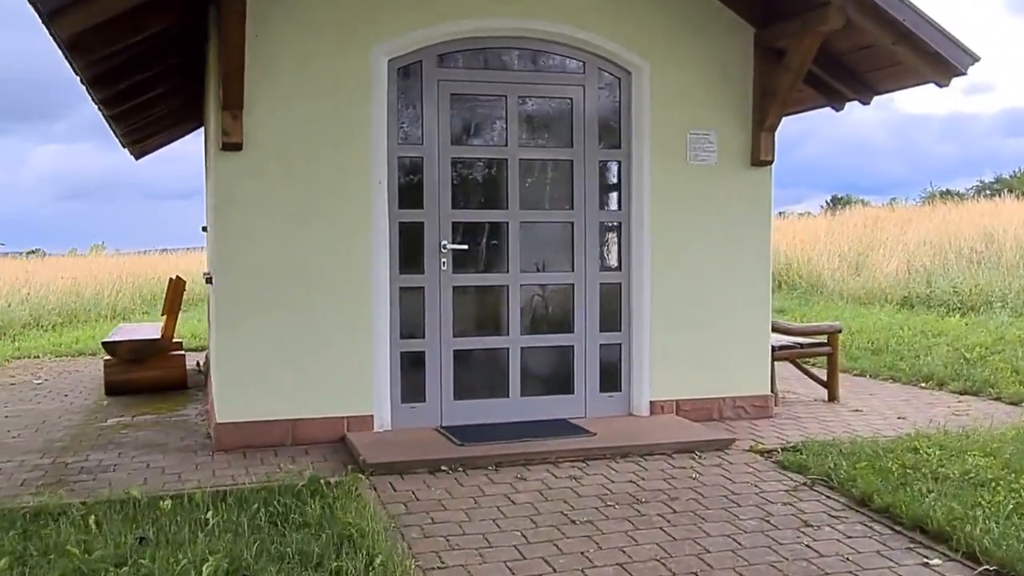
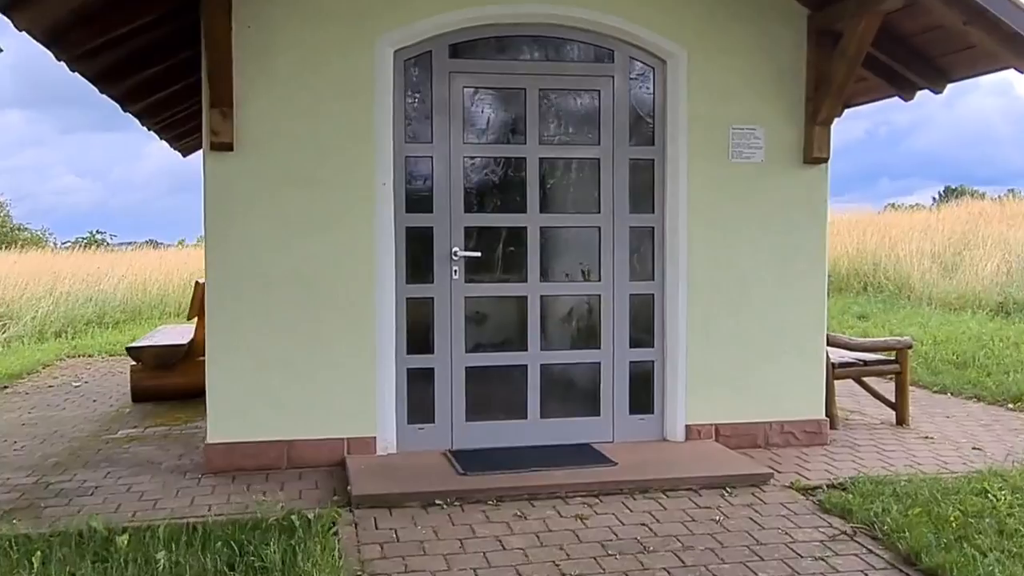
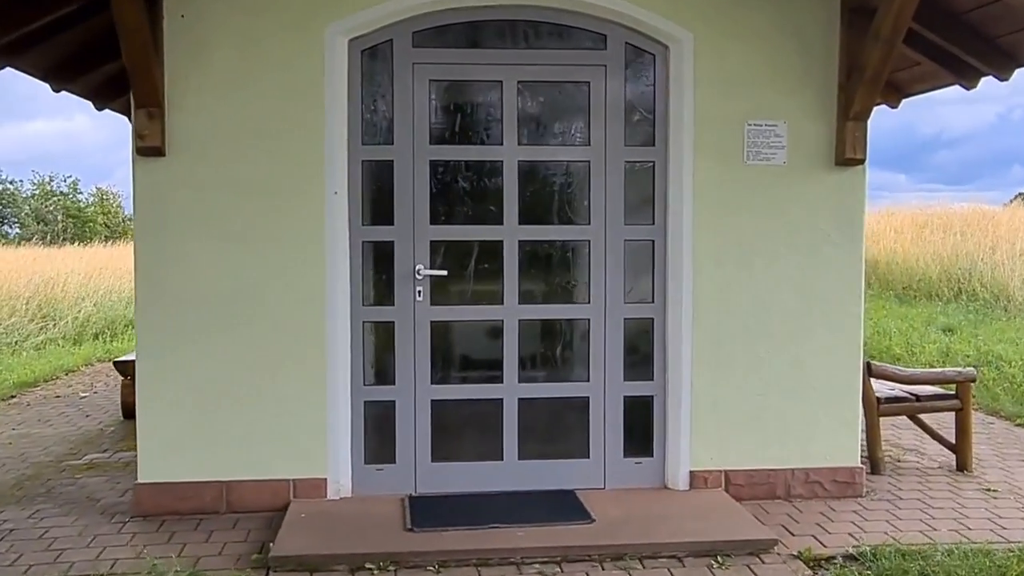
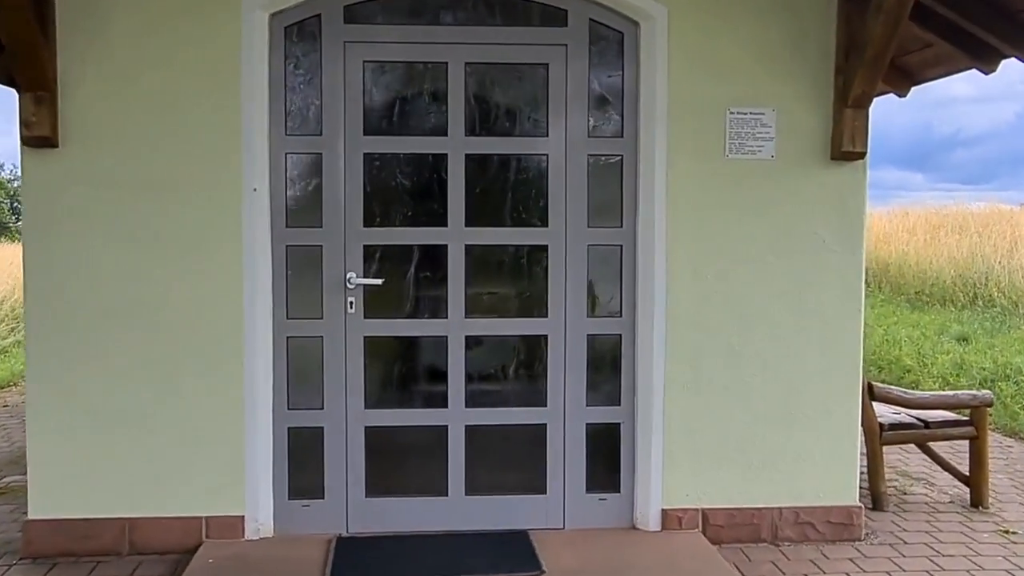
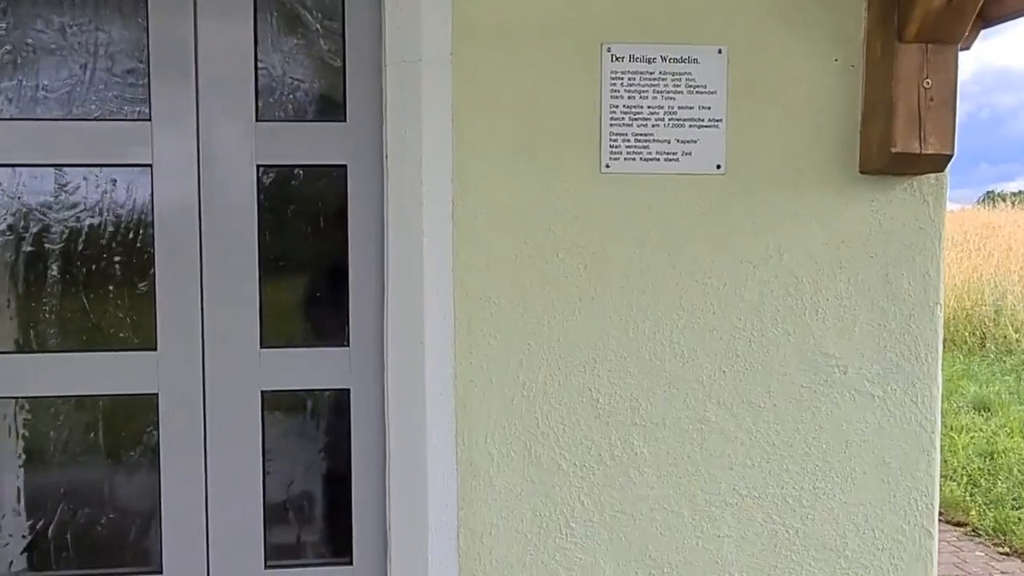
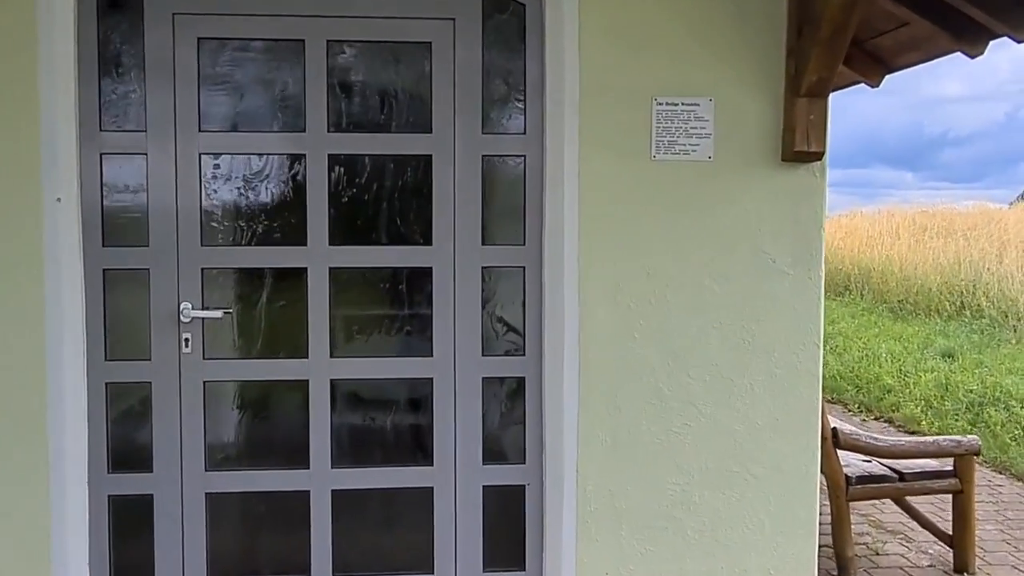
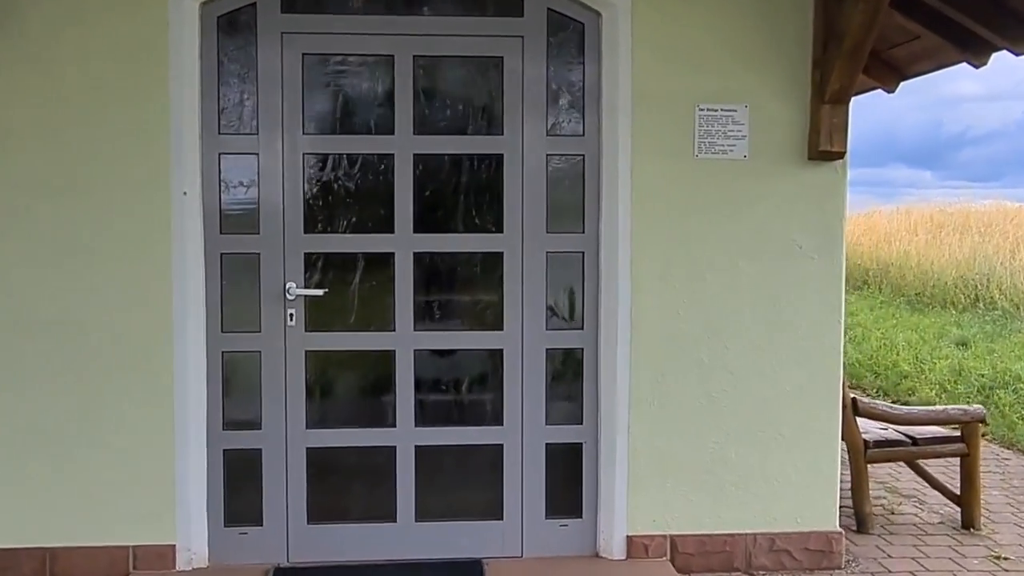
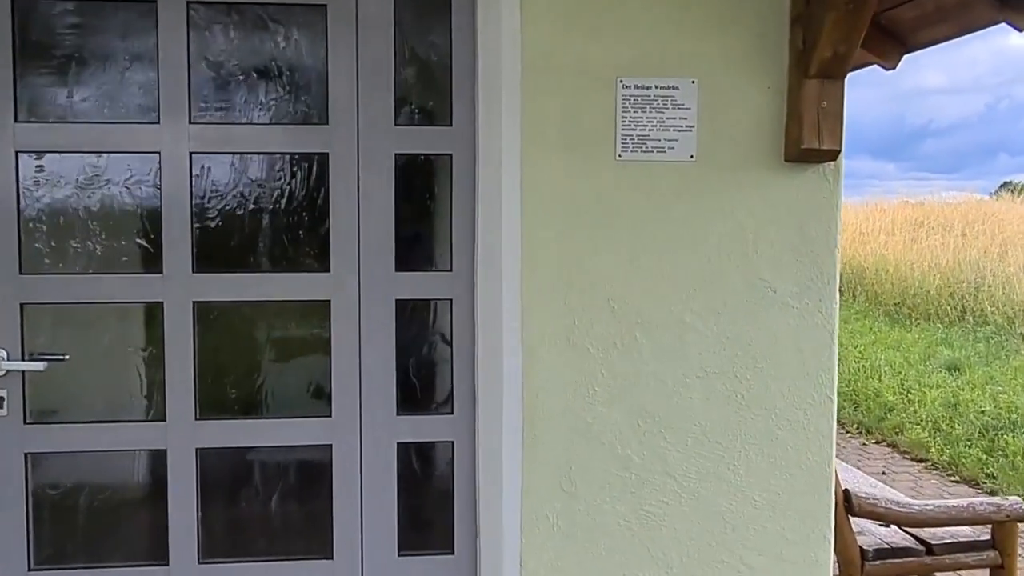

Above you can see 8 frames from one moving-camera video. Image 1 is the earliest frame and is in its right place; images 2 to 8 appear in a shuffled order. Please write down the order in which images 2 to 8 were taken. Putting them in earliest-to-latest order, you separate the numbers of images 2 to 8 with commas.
2, 3, 4, 7, 6, 8, 5
